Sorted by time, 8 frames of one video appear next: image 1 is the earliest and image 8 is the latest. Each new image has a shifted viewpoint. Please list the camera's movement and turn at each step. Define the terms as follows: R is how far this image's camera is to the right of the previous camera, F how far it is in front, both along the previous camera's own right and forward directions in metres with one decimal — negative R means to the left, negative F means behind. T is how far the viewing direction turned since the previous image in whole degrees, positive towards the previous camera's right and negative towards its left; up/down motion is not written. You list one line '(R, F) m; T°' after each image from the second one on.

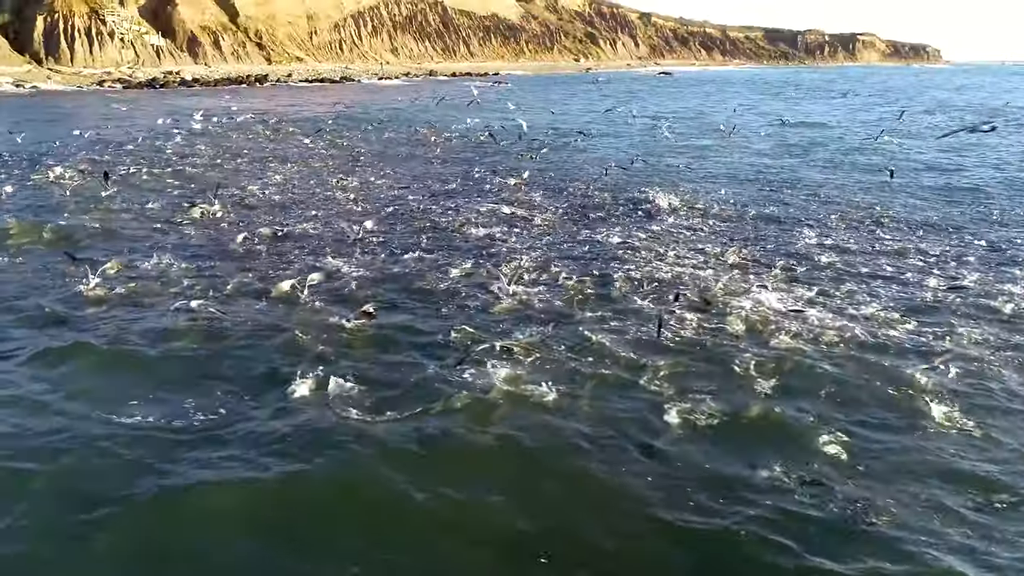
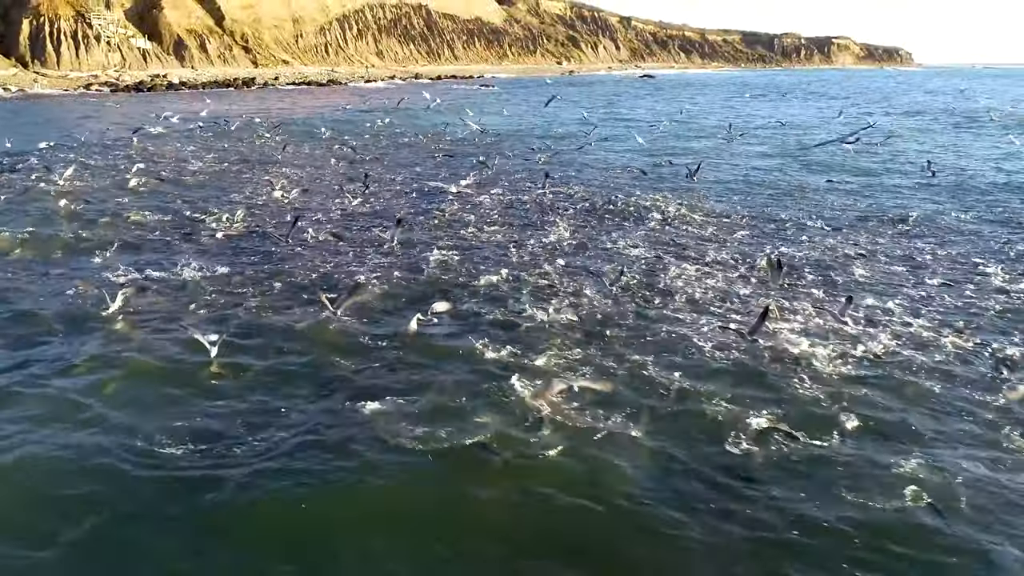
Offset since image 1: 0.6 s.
(-0.3, +0.2) m; +1°
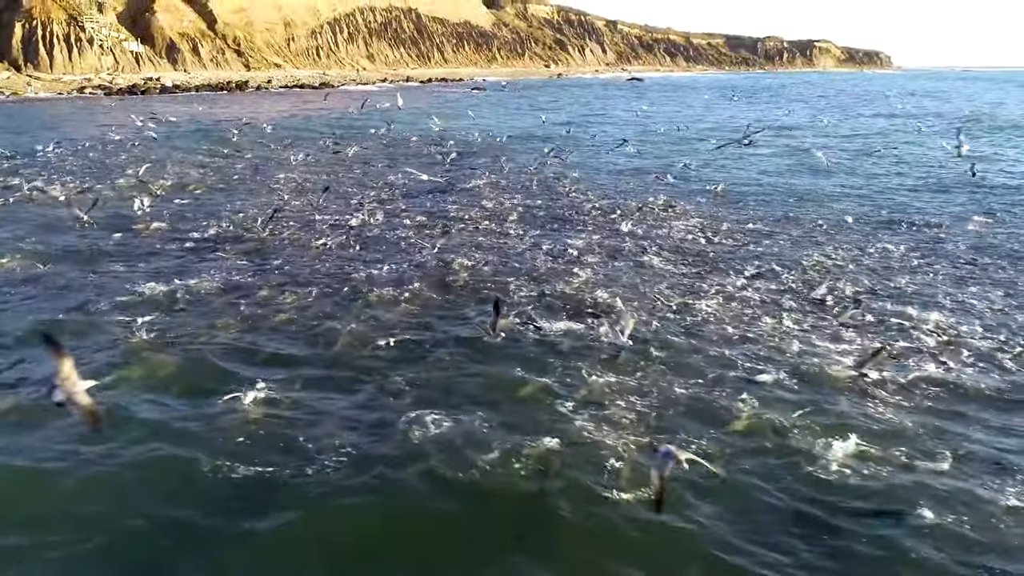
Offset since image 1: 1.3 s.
(-0.3, +0.2) m; 0°
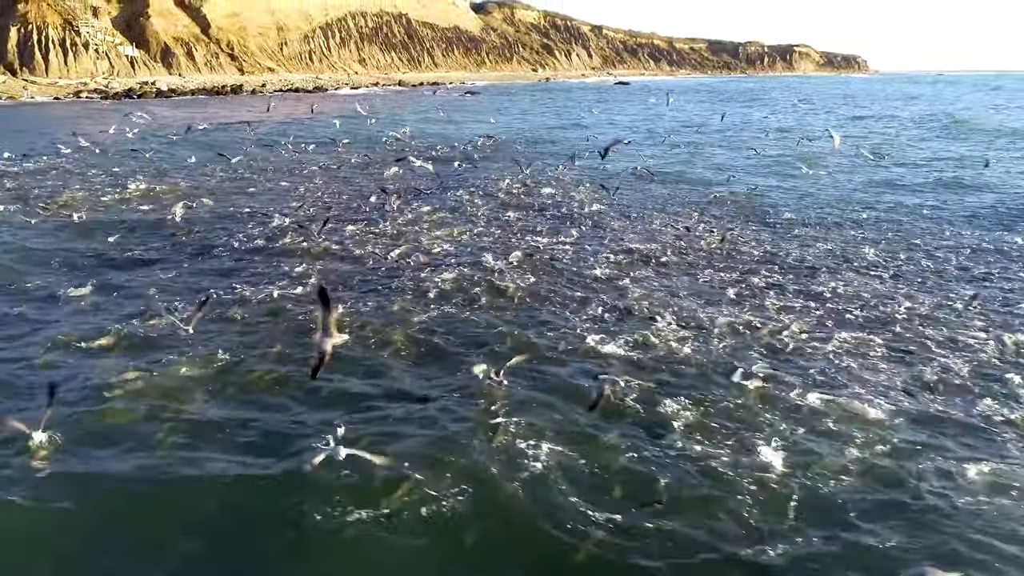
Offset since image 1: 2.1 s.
(-0.4, +0.2) m; 0°
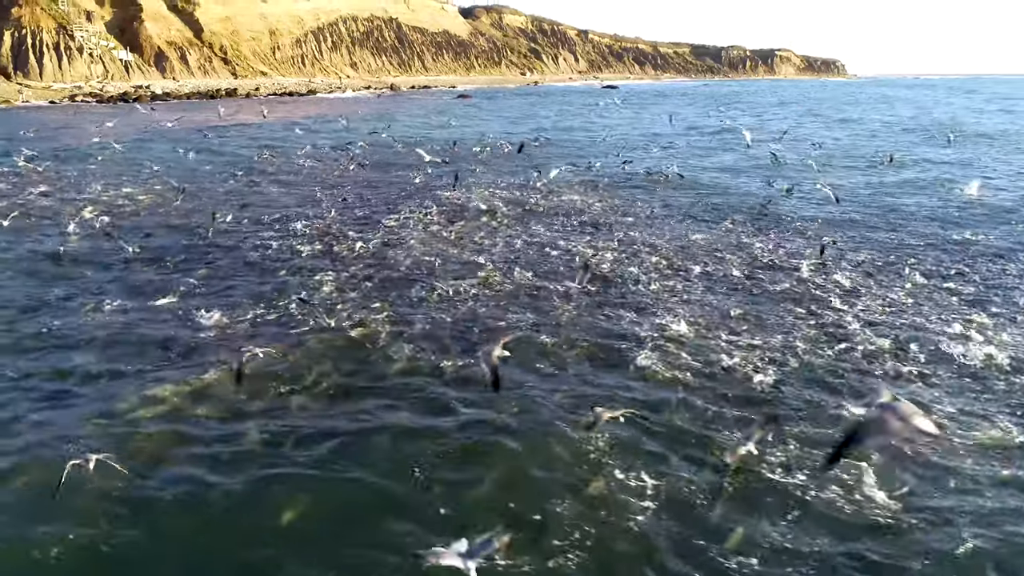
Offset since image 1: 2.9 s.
(-0.4, +0.3) m; 0°
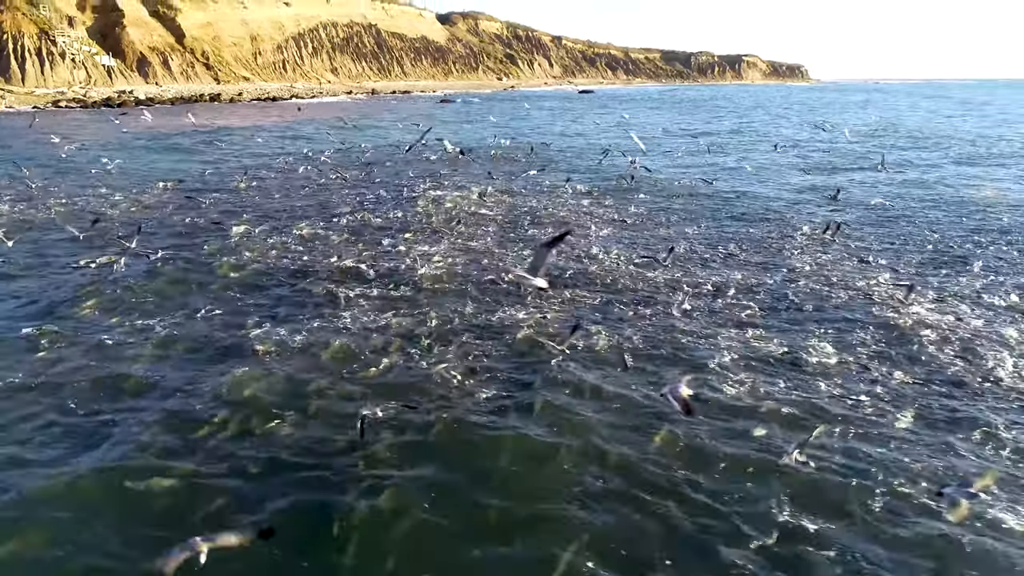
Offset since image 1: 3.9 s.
(-0.5, +0.4) m; +1°
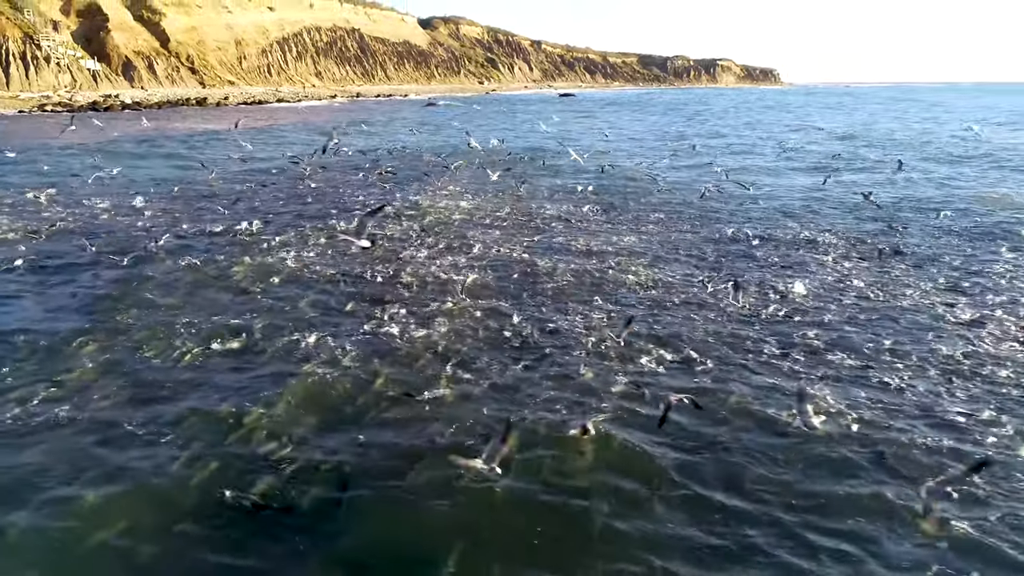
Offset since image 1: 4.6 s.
(-0.4, +0.3) m; +1°
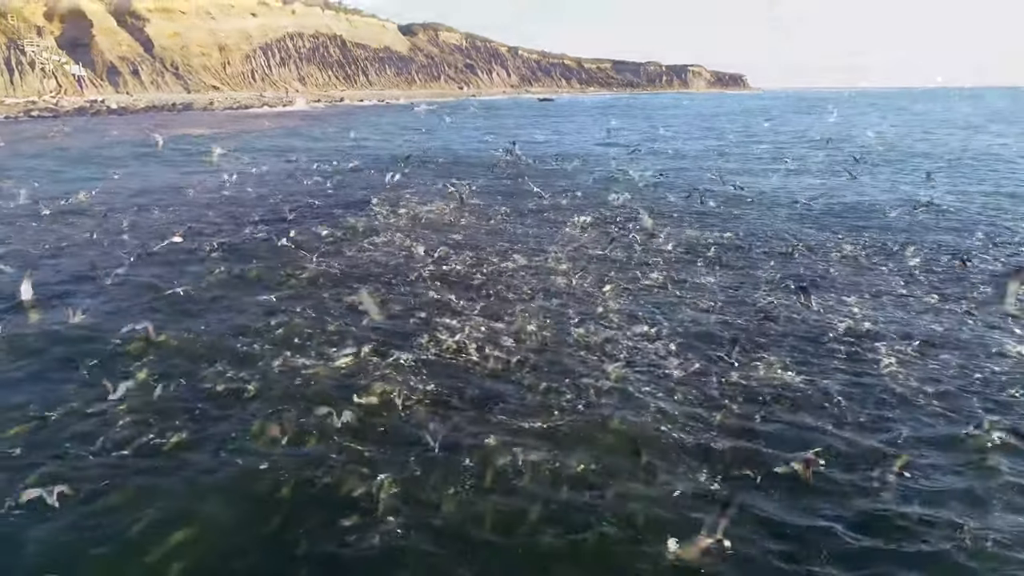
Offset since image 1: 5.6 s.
(-0.5, +0.3) m; +1°
